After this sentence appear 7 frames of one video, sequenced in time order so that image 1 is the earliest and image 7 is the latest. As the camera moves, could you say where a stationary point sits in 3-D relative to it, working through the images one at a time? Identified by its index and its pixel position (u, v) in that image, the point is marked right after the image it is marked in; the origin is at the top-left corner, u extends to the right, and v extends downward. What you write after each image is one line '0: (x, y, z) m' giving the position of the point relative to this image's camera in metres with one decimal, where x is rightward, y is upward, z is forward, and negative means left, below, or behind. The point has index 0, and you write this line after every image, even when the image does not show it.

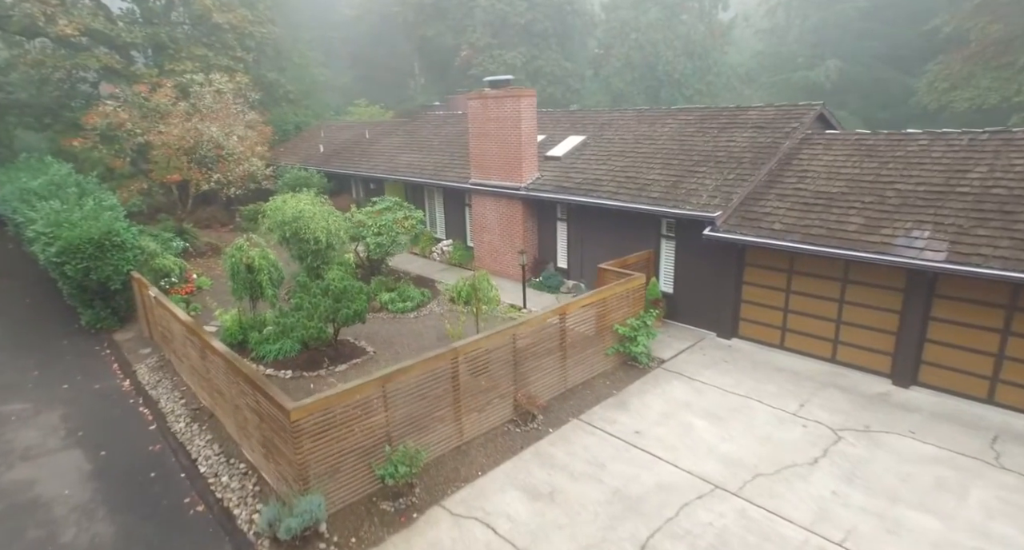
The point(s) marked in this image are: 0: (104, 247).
0: (-7.5, +0.5, +10.2) m
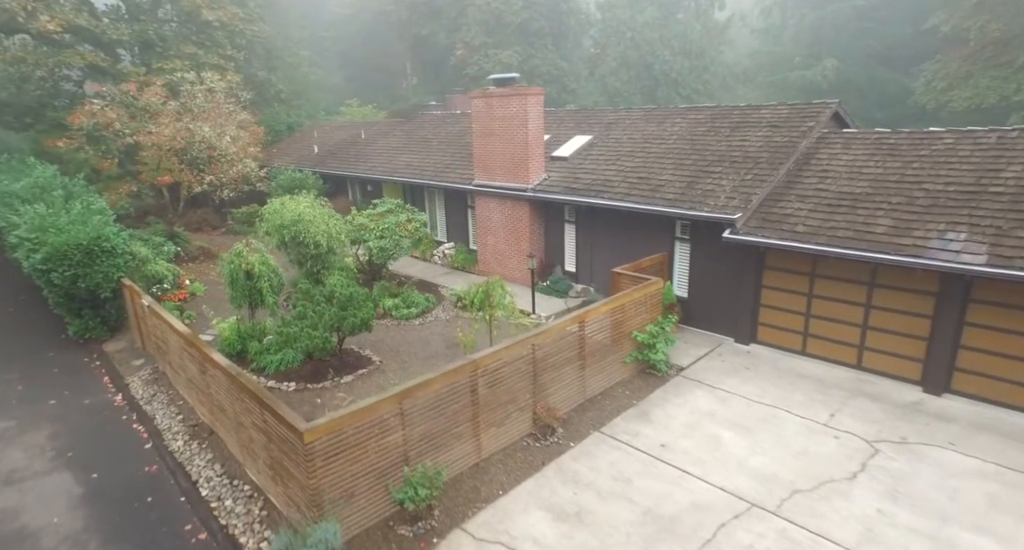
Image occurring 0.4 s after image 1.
0: (-7.3, +0.4, +9.7) m
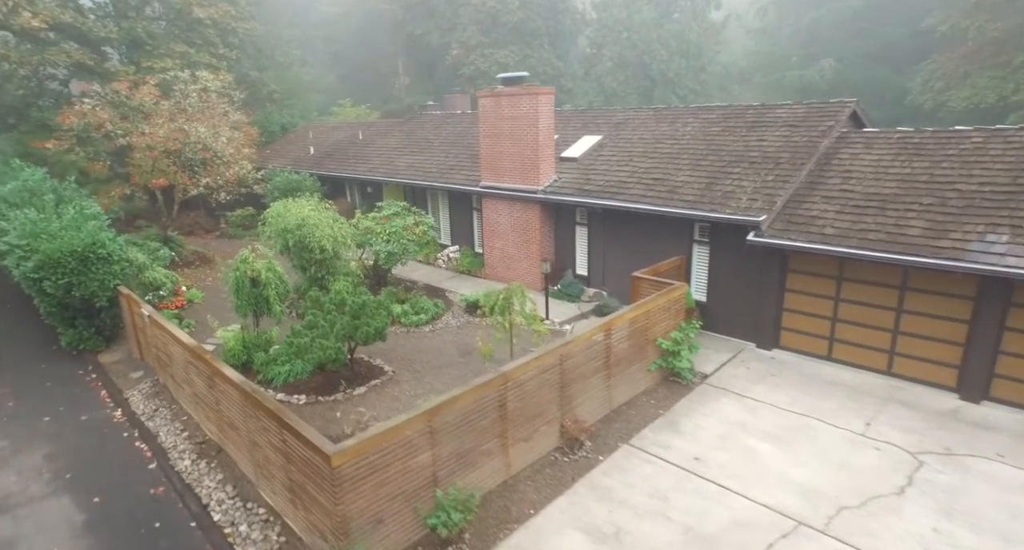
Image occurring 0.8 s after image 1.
0: (-7.0, +0.2, +9.2) m
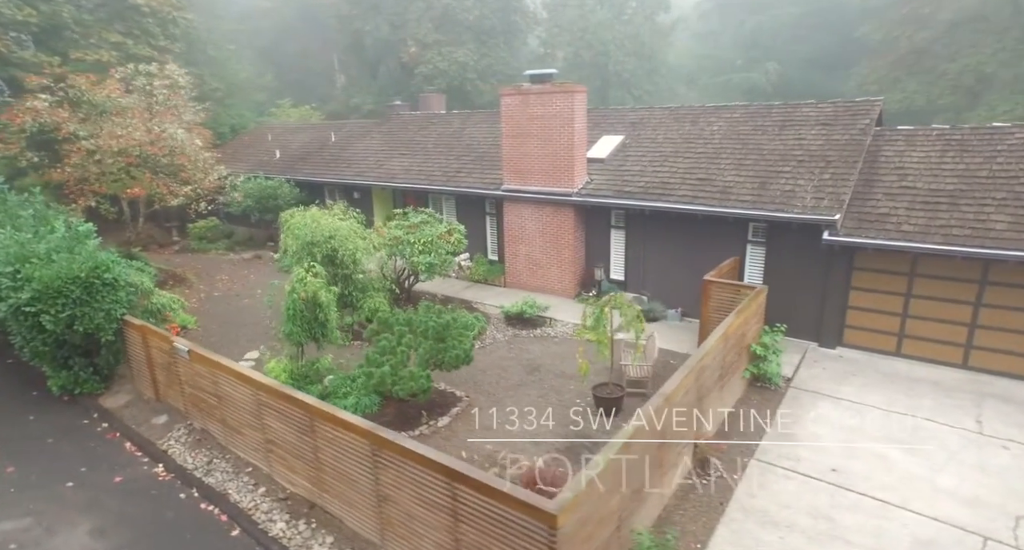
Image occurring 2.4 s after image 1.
0: (-5.7, -0.2, +7.6) m
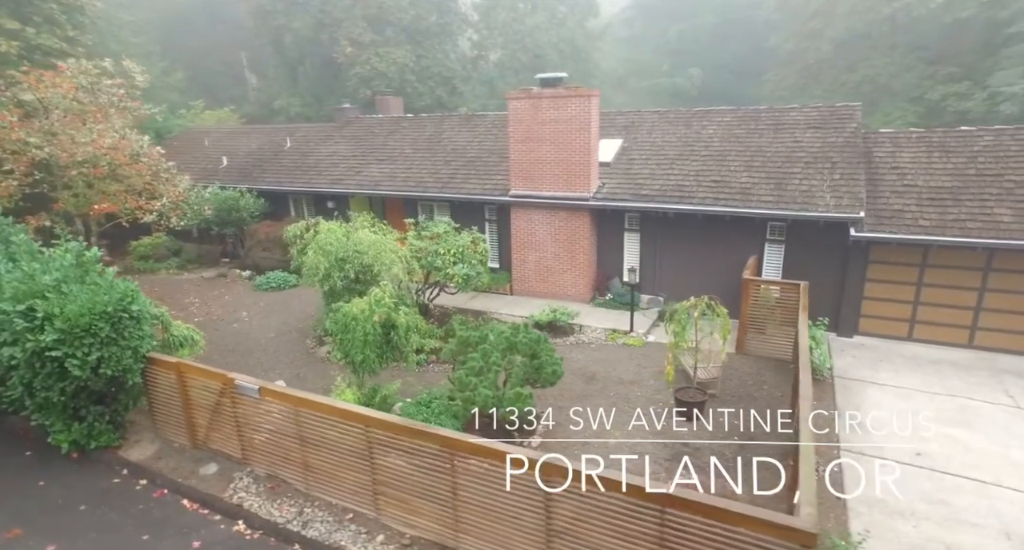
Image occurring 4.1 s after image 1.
0: (-4.6, -0.5, +6.5) m
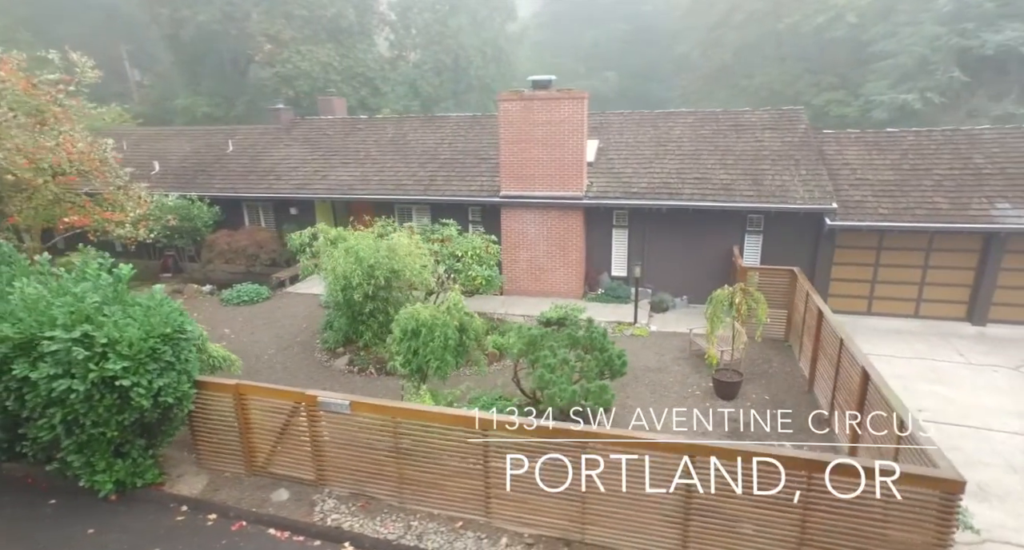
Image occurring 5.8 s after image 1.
0: (-3.5, -0.7, +5.9) m
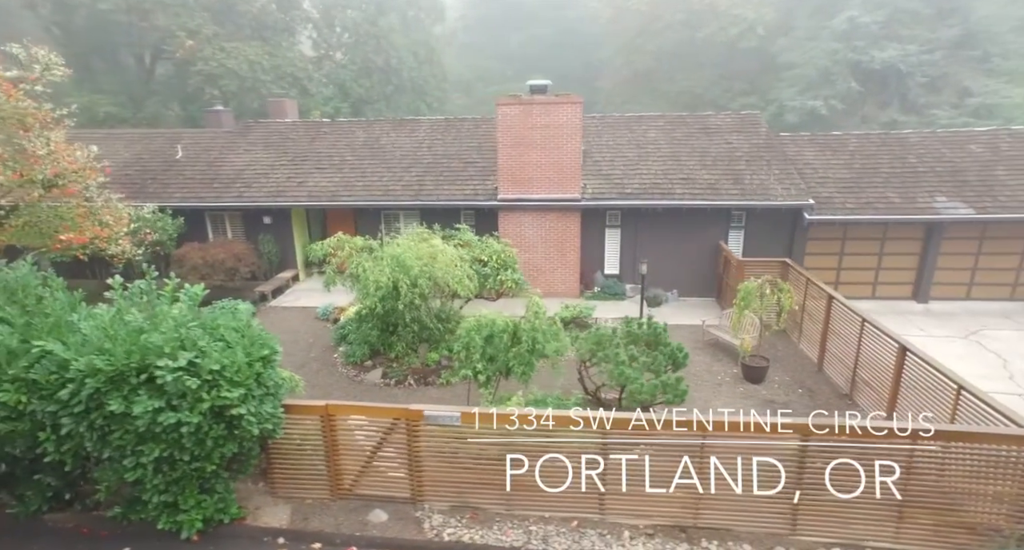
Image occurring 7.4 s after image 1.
0: (-2.4, -0.9, +5.5) m
